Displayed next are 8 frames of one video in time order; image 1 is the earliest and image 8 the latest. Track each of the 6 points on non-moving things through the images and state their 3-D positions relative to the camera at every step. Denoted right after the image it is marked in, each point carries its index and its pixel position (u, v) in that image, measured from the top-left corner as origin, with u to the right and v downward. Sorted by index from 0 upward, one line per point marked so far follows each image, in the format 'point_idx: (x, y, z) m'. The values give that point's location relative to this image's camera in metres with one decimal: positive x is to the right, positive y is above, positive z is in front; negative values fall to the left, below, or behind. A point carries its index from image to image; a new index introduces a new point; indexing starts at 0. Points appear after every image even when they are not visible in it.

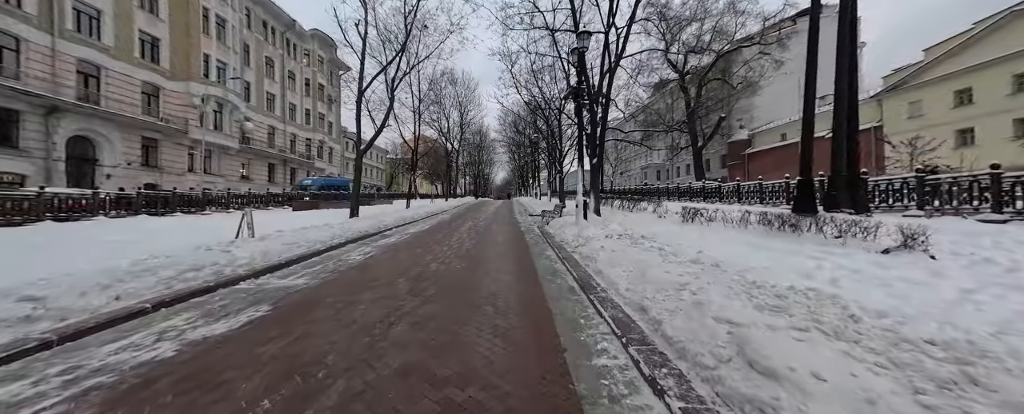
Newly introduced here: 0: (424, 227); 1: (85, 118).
0: (-3.7, -0.9, +12.4) m
1: (-27.8, +5.8, +19.6) m
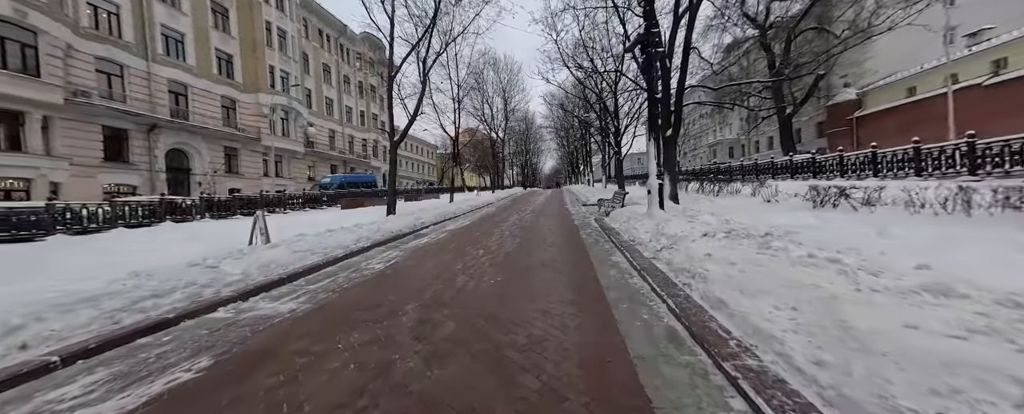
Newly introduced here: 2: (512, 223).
0: (-1.8, -0.6, +11.2) m
1: (-24.6, +5.5, +22.1) m
2: (-0.2, -0.6, +10.9) m
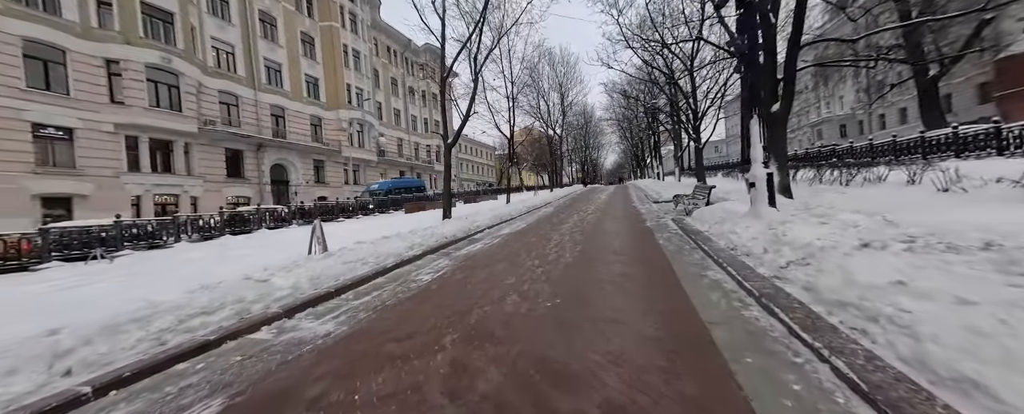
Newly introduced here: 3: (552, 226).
0: (+0.3, -0.7, +10.6) m
1: (-20.0, +4.9, +25.7) m
2: (+1.9, -0.6, +9.9) m
3: (+1.3, -0.6, +10.2) m
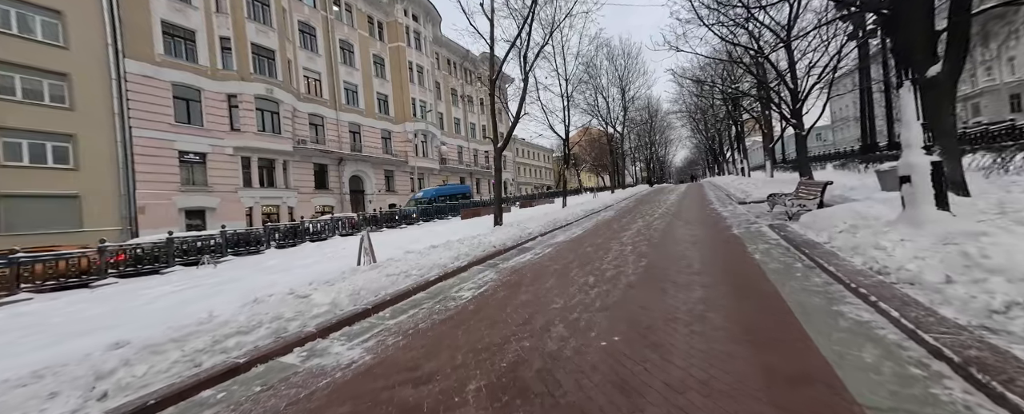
0: (+2.1, -0.9, +9.6) m
1: (-15.0, +4.2, +28.5) m
2: (+3.5, -0.8, +8.7) m
3: (+3.0, -0.8, +9.1) m
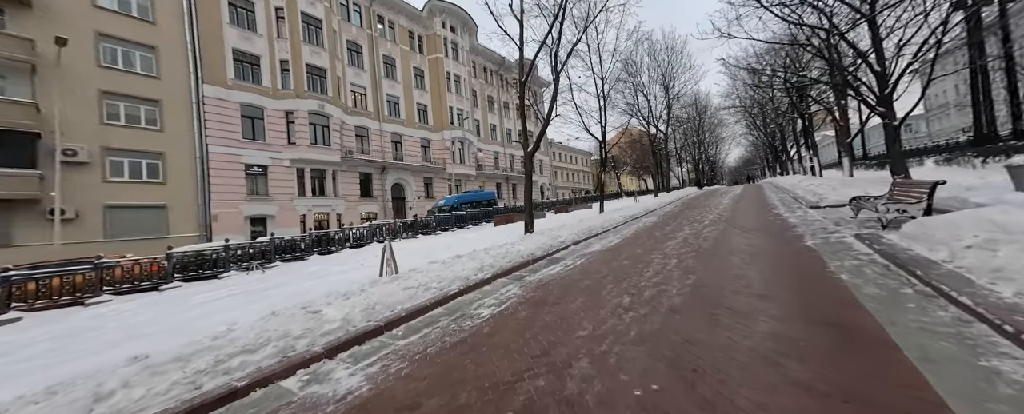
0: (+3.0, -1.1, +8.8) m
1: (-11.5, +3.6, +29.8) m
2: (+4.3, -0.9, +7.7) m
3: (+3.8, -1.0, +8.2) m
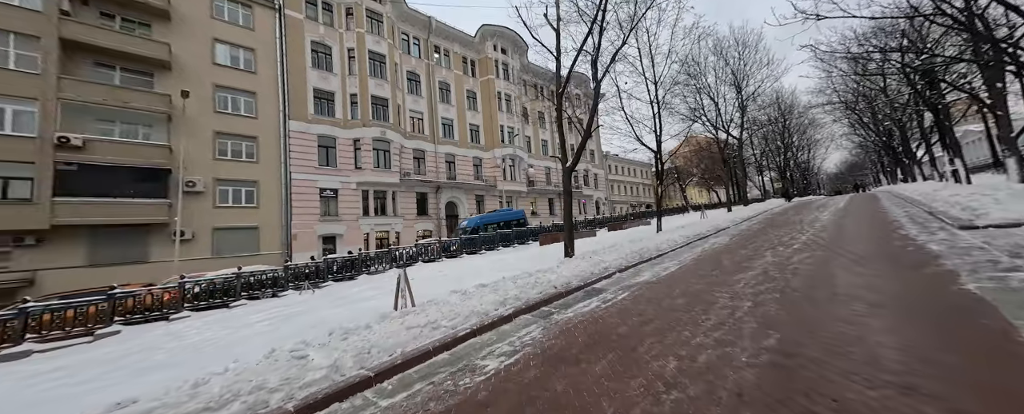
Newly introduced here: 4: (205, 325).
0: (+3.9, -1.6, +7.4) m
1: (-6.5, +1.8, +31.0) m
2: (+5.0, -1.4, +6.1) m
3: (+4.6, -1.5, +6.7) m
4: (-7.7, -2.9, +7.4) m
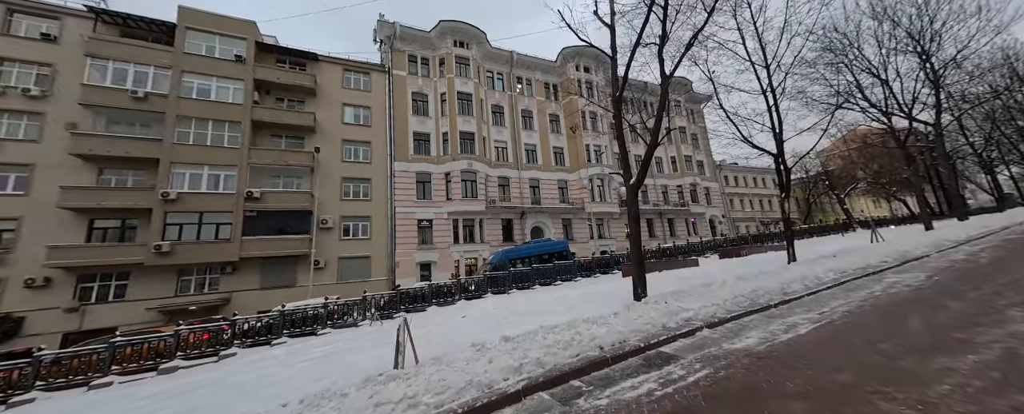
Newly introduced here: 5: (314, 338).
0: (+4.6, -2.1, +4.8) m
1: (+2.1, -0.8, +30.6) m
2: (+5.2, -1.7, +3.2) m
3: (+5.0, -1.9, +3.9) m
4: (-6.4, -4.0, +8.4) m
5: (-6.5, -4.2, +9.9) m
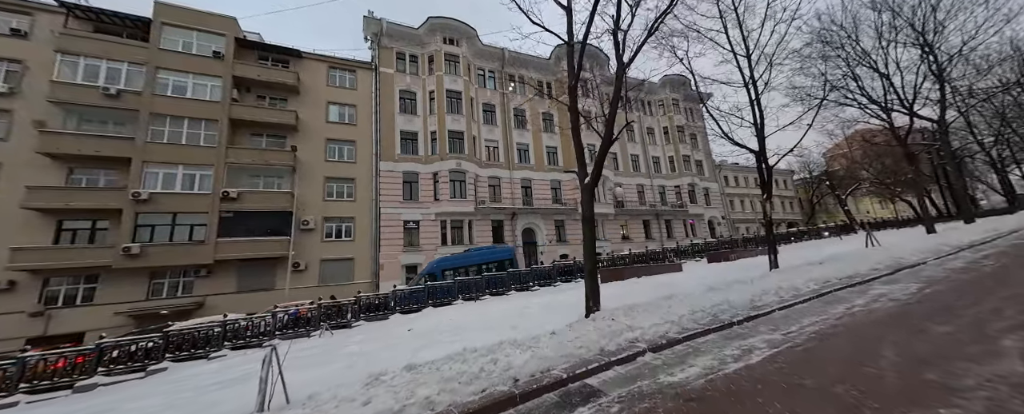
0: (+3.2, -2.2, +4.1) m
1: (+1.0, -0.8, +29.9) m
2: (+3.8, -1.8, +2.5) m
3: (+3.6, -2.0, +3.1) m
4: (-7.7, -4.1, +7.7) m
5: (-7.9, -4.3, +9.2) m
